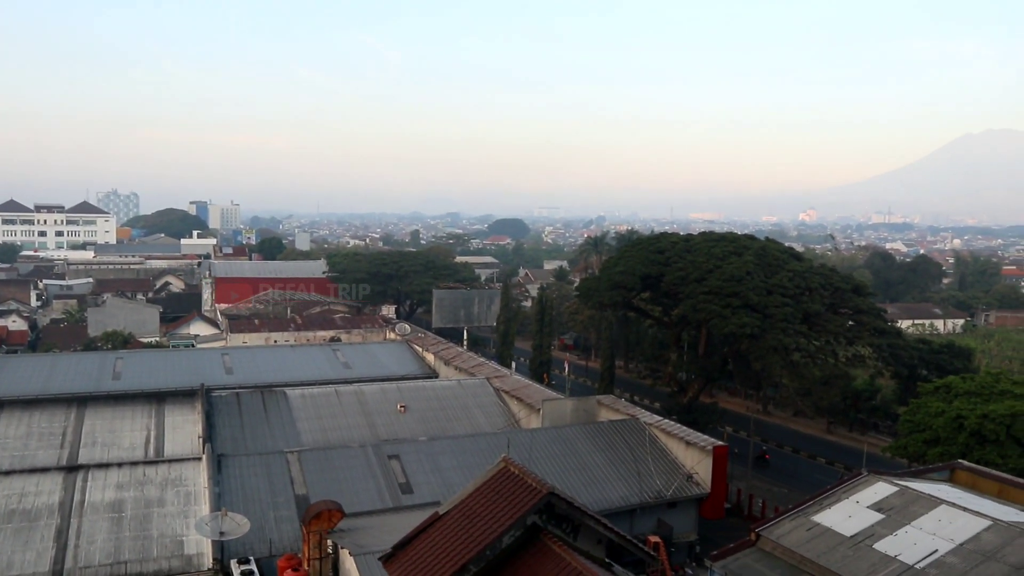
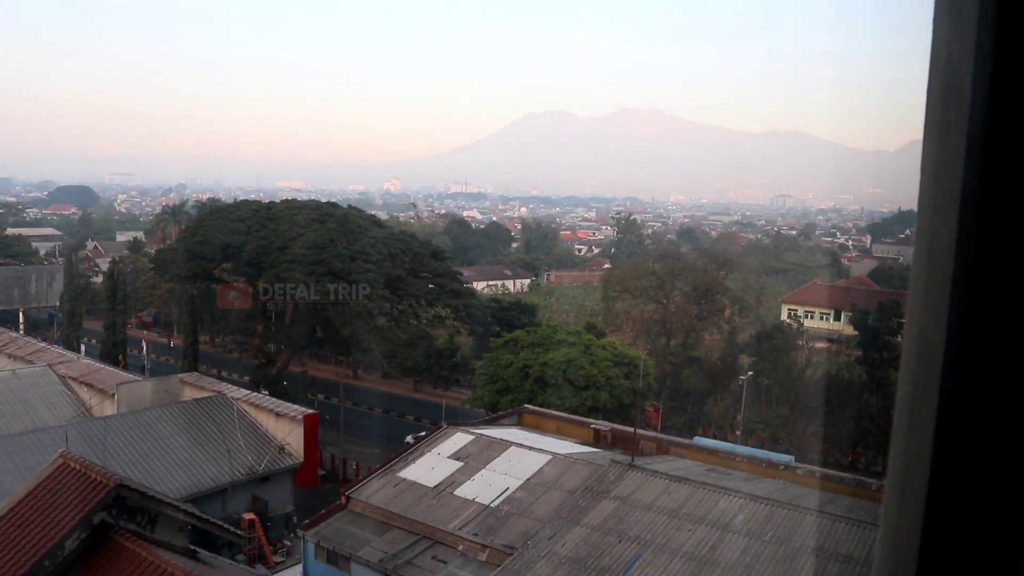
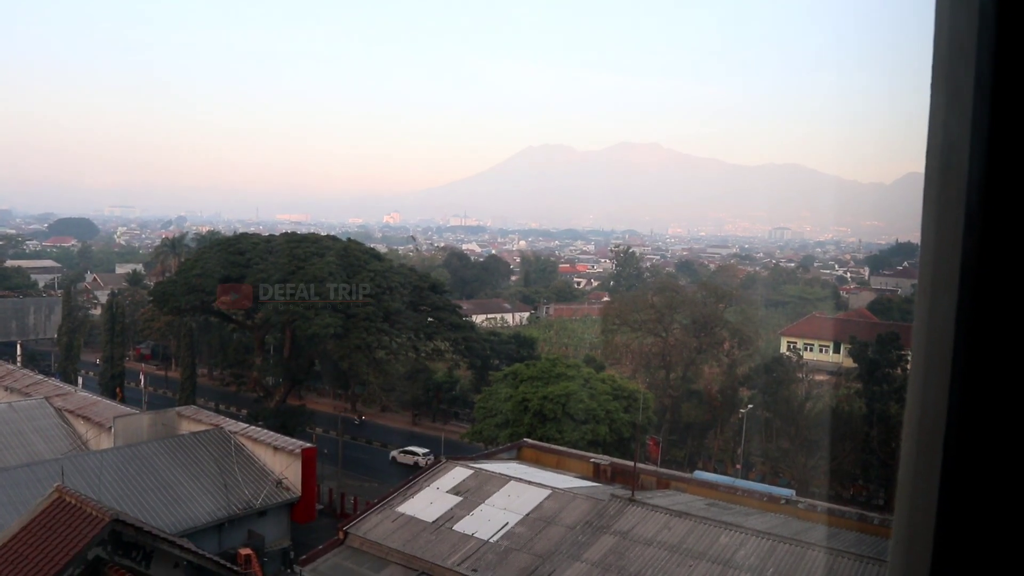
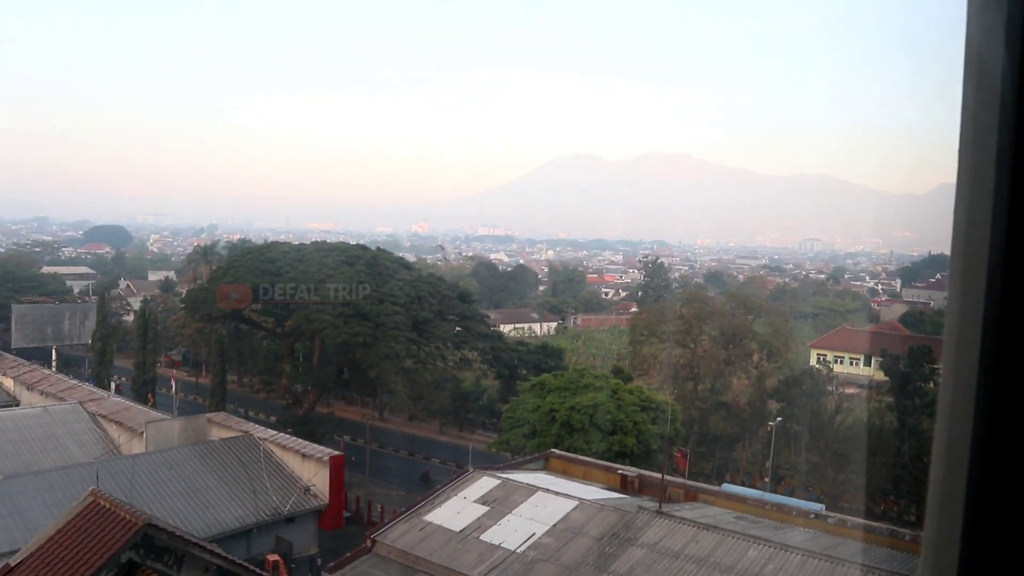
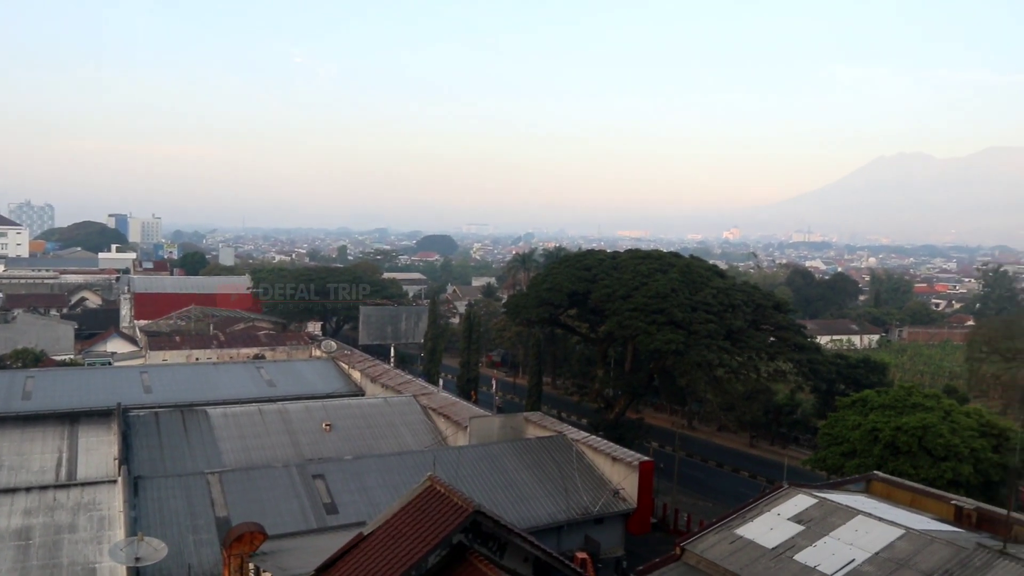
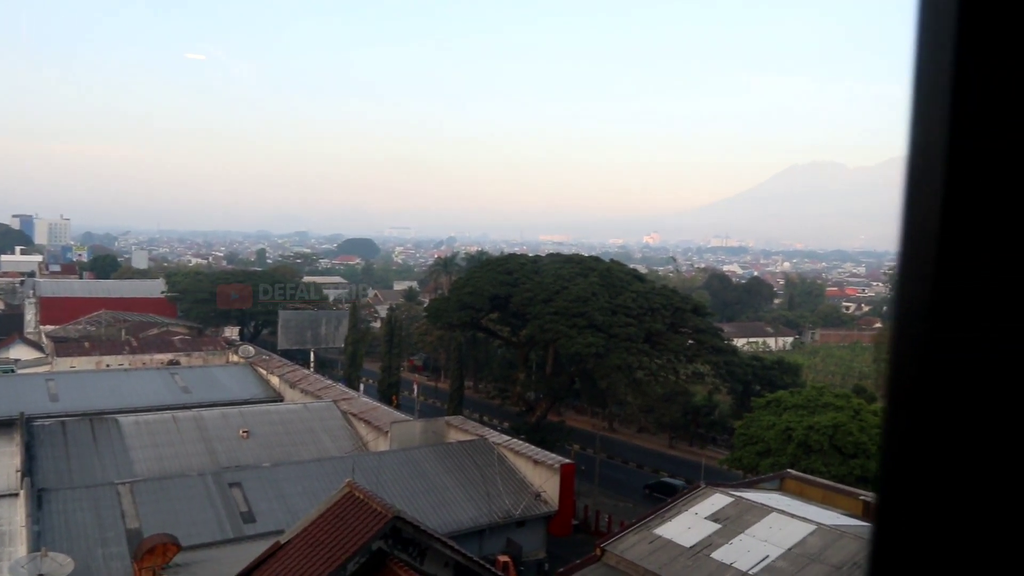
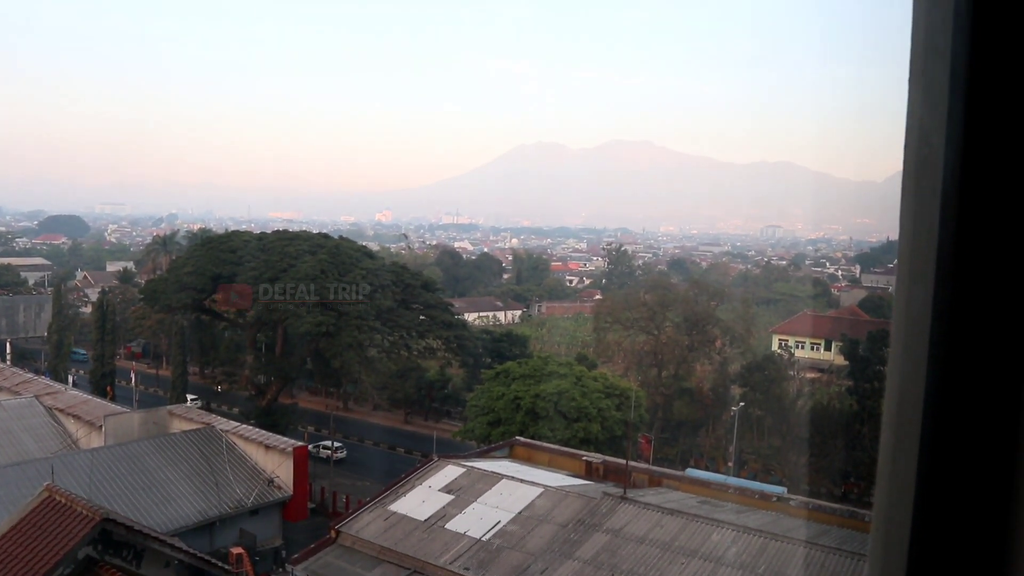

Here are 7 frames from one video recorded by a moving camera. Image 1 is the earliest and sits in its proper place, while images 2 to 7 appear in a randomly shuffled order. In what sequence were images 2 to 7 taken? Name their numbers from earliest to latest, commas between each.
5, 6, 4, 3, 2, 7
